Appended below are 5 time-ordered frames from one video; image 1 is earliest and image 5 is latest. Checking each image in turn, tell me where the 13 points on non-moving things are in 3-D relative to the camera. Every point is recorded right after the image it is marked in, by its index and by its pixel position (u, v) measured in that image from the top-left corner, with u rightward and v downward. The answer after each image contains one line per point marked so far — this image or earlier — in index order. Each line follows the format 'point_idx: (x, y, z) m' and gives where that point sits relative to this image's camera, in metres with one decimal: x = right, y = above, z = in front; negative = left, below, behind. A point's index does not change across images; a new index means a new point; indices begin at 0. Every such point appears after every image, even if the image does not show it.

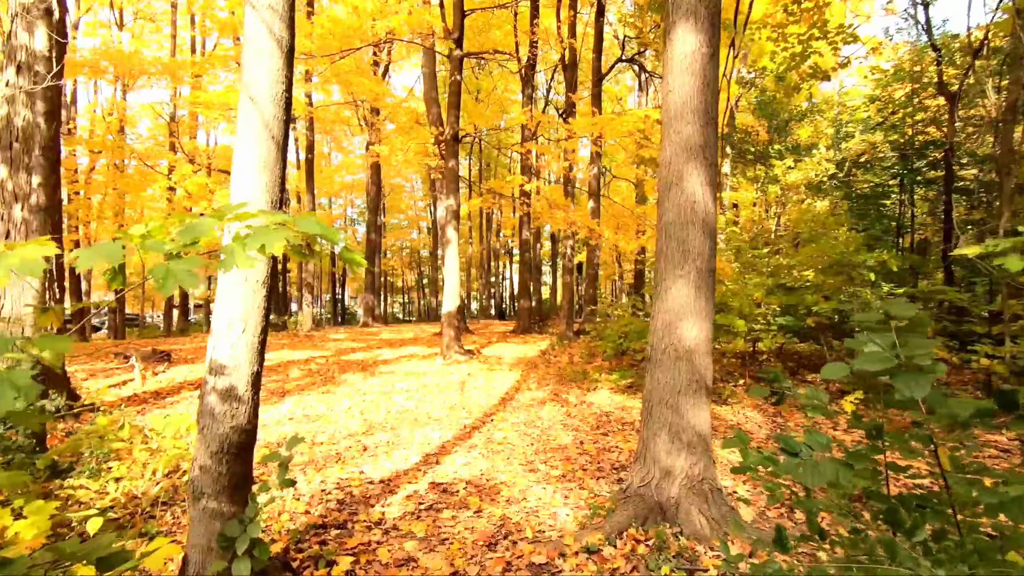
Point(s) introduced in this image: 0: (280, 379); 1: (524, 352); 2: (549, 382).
0: (-4.3, -1.7, +8.5) m
1: (+0.3, -1.6, +11.4) m
2: (+0.6, -1.7, +8.1) m
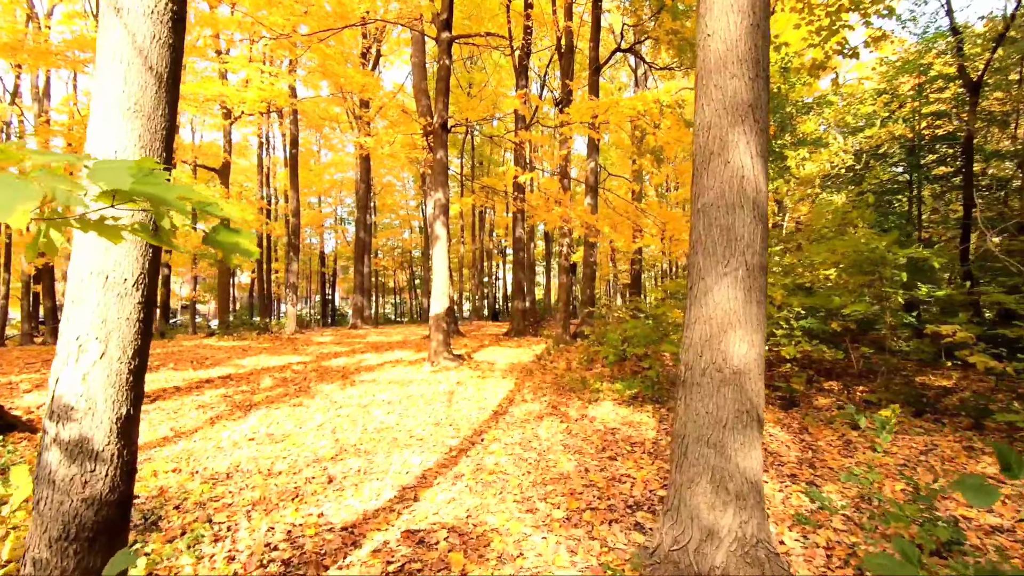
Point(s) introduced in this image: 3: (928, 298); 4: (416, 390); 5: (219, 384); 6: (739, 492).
0: (-4.4, -1.7, +7.7) m
1: (+0.1, -1.6, +10.7) m
2: (+0.5, -1.7, +7.3) m
3: (+5.7, -0.1, +6.3) m
4: (-1.6, -1.7, +7.6) m
5: (-5.2, -1.7, +8.1) m
6: (+1.1, -1.0, +2.2) m
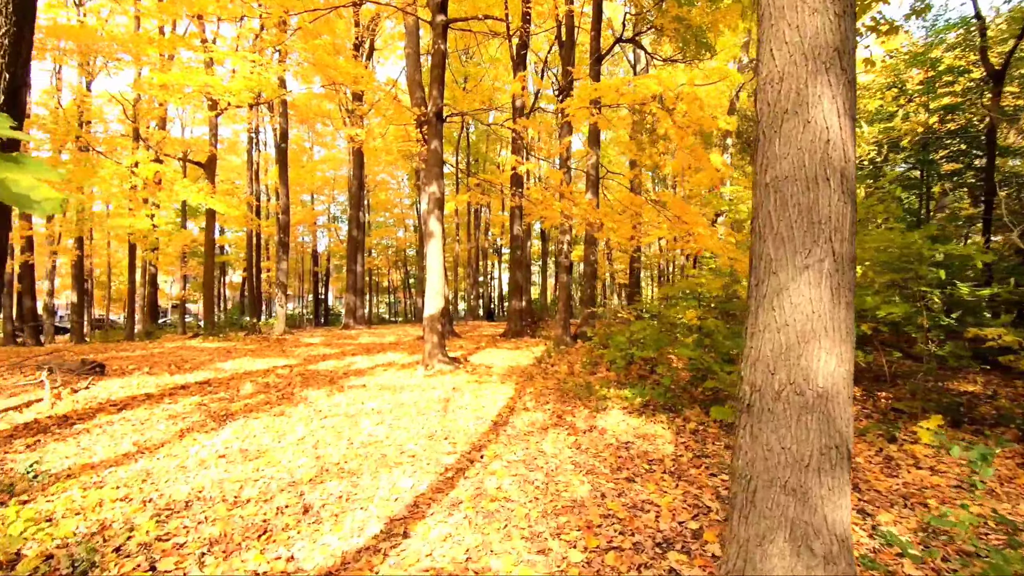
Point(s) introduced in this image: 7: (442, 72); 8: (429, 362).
0: (-4.4, -1.7, +7.1) m
1: (+0.1, -1.6, +10.2) m
2: (+0.5, -1.7, +6.8) m
3: (+5.8, -0.1, +5.8) m
4: (-1.6, -1.7, +7.1) m
5: (-5.2, -1.7, +7.5) m
6: (+1.2, -1.0, +1.7) m
7: (-1.5, +4.5, +9.6) m
8: (-1.6, -1.5, +9.0) m
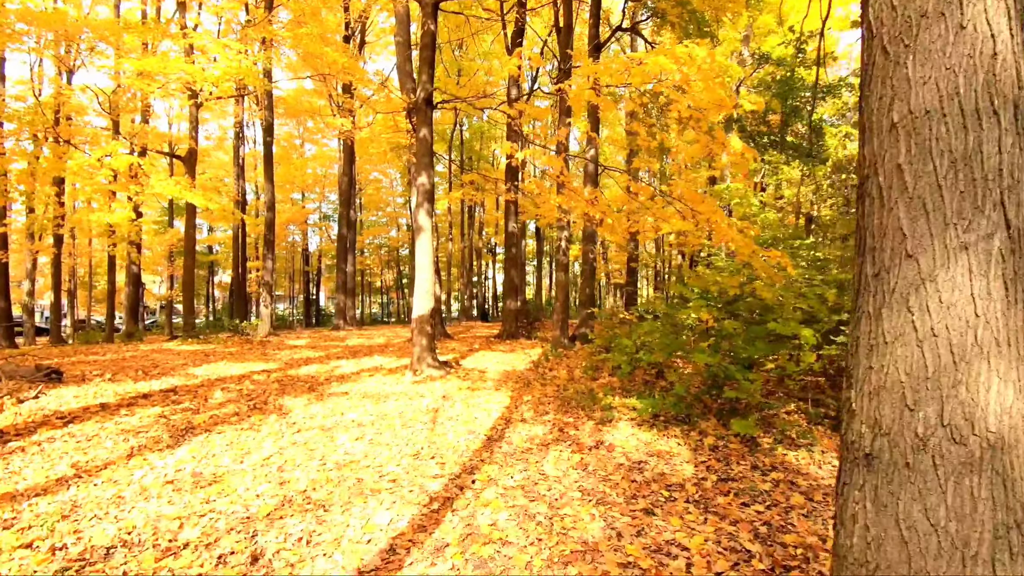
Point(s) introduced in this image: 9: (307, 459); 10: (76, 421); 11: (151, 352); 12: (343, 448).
0: (-4.5, -1.7, +6.4) m
1: (0.0, -1.6, +9.5) m
2: (+0.5, -1.6, +6.2) m
3: (+5.7, -0.1, +5.3) m
4: (-1.7, -1.7, +6.4) m
5: (-5.2, -1.7, +6.8) m
6: (+1.2, -1.0, +1.1) m
7: (-1.5, +4.5, +8.9) m
8: (-1.7, -1.4, +8.3) m
9: (-2.1, -1.7, +4.6) m
10: (-5.5, -1.7, +5.7) m
11: (-10.0, -1.8, +12.6) m
12: (-1.8, -1.7, +5.0) m
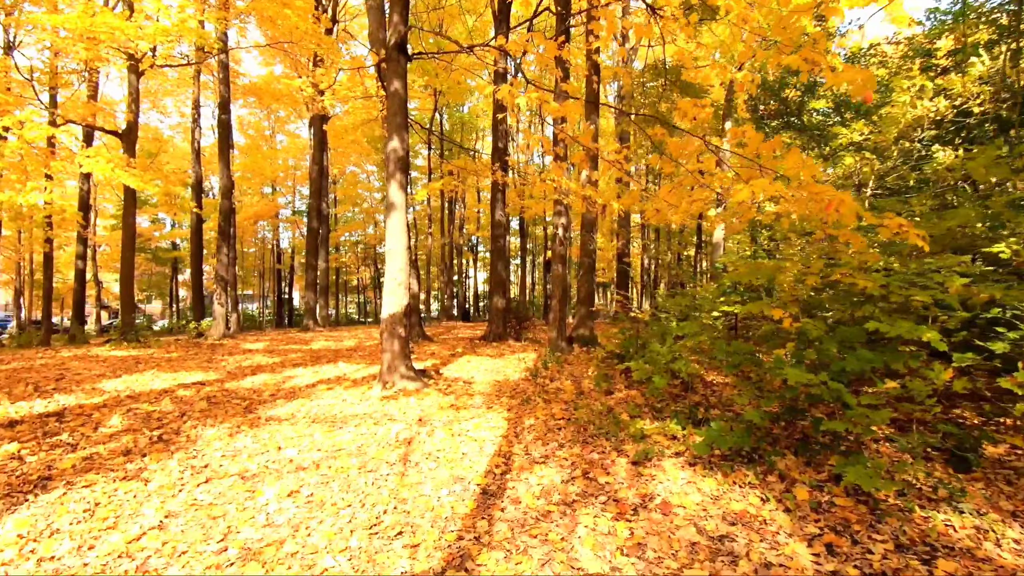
0: (-4.5, -1.6, +4.7) m
1: (-0.1, -1.5, +7.9) m
2: (+0.5, -1.5, +4.6) m
3: (+5.7, 0.0, +3.9) m
4: (-1.7, -1.5, +4.7) m
5: (-5.3, -1.5, +5.0) m
6: (+1.4, -0.8, -0.5) m
7: (-1.7, +4.6, +7.3) m
8: (-1.8, -1.3, +6.7) m
9: (-2.0, -1.6, +2.9) m
10: (-5.4, -1.5, +3.9) m
11: (-10.2, -1.7, +10.6) m
12: (-1.8, -1.6, +3.3) m
